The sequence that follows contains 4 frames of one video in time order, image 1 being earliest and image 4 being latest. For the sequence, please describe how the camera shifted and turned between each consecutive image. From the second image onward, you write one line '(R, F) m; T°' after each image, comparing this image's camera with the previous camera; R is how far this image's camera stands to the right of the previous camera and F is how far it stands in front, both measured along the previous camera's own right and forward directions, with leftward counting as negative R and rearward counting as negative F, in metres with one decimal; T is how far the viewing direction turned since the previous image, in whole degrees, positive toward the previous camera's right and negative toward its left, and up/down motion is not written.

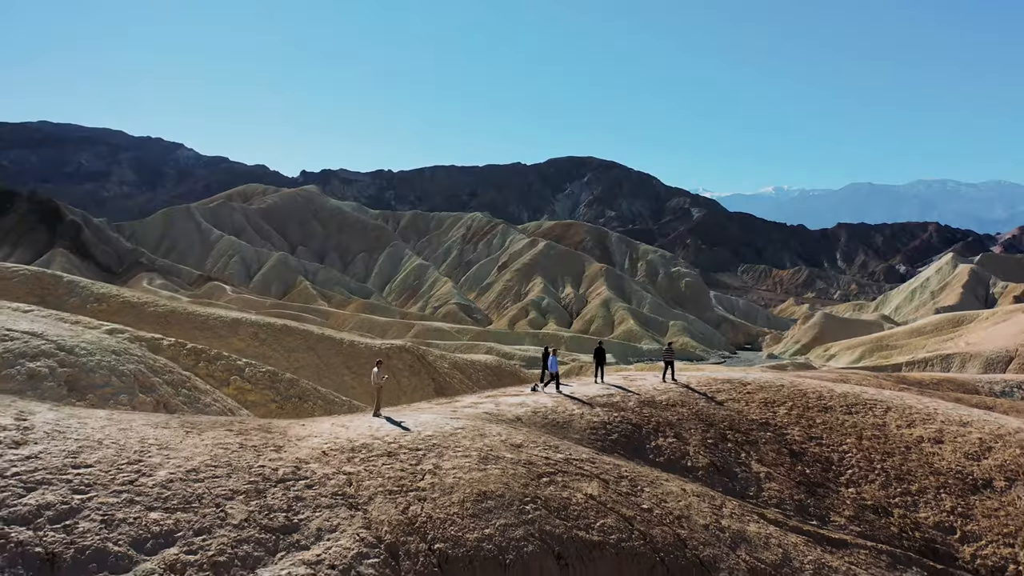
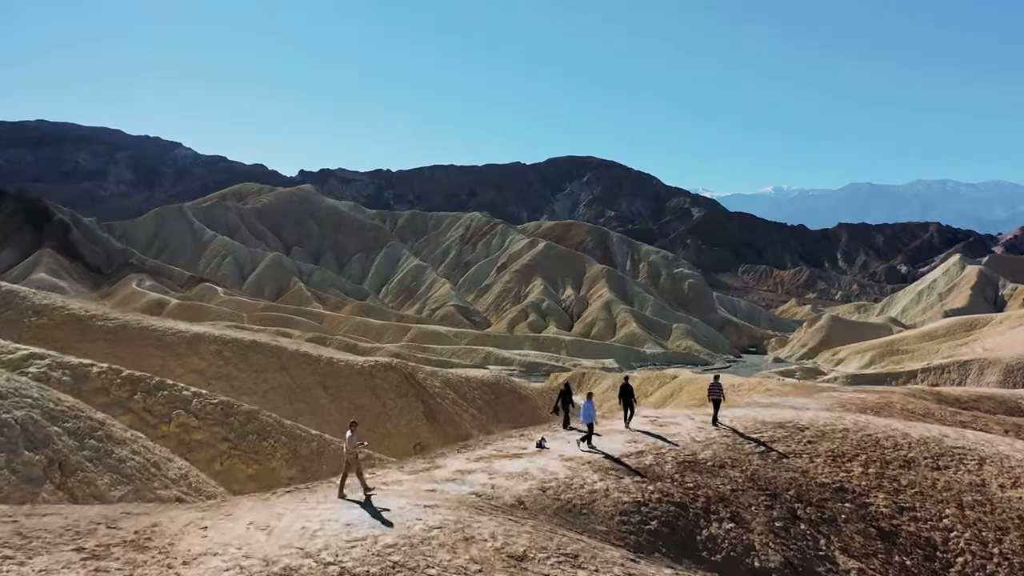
(0.0, +3.5) m; 0°
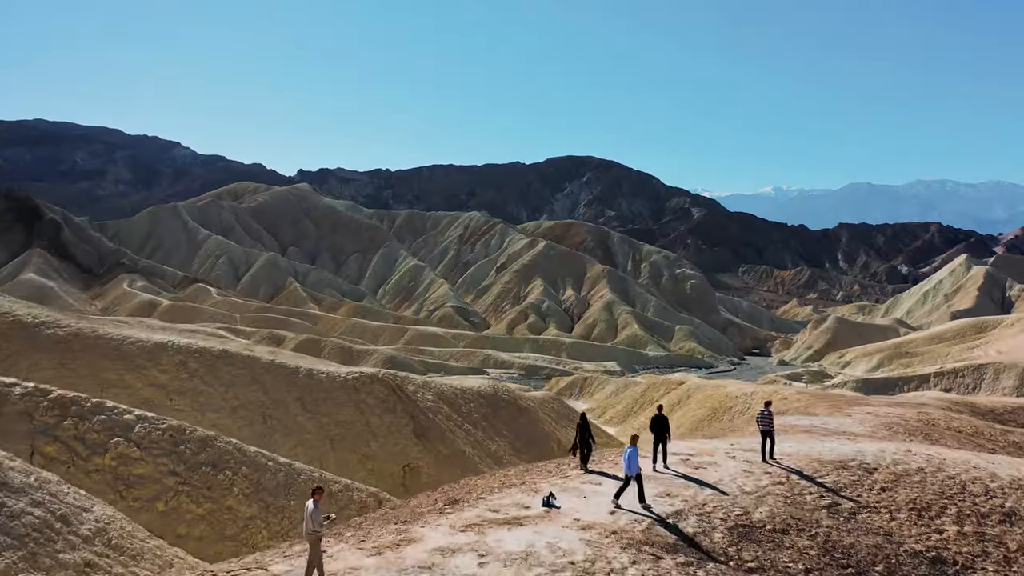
(0.0, +2.7) m; 0°
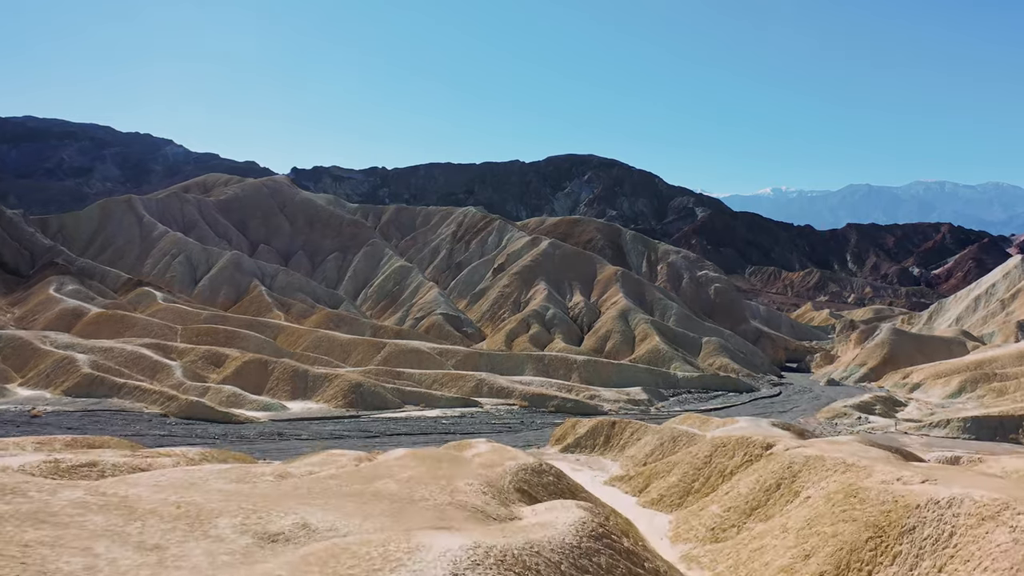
(-0.1, +20.0) m; 0°
